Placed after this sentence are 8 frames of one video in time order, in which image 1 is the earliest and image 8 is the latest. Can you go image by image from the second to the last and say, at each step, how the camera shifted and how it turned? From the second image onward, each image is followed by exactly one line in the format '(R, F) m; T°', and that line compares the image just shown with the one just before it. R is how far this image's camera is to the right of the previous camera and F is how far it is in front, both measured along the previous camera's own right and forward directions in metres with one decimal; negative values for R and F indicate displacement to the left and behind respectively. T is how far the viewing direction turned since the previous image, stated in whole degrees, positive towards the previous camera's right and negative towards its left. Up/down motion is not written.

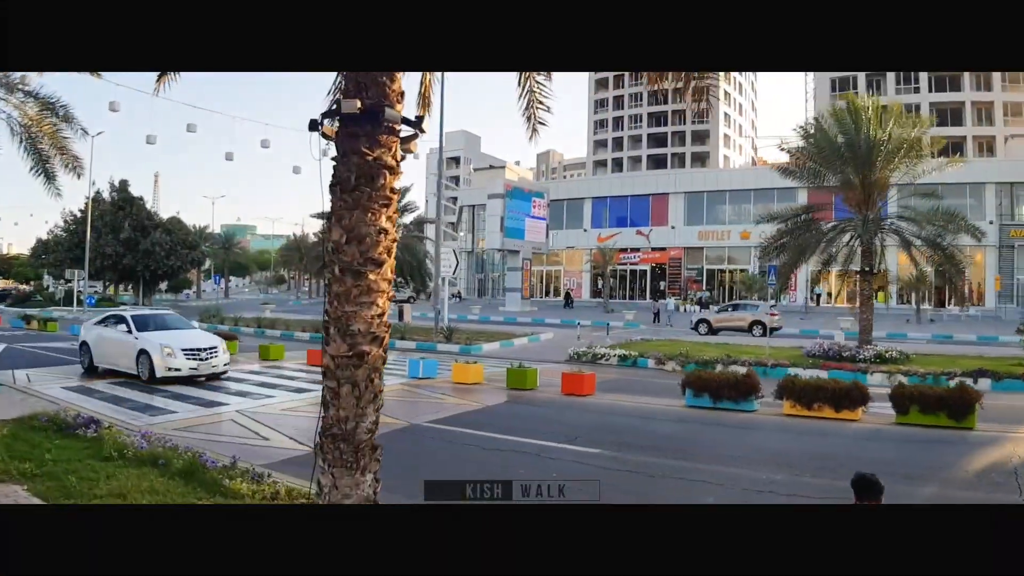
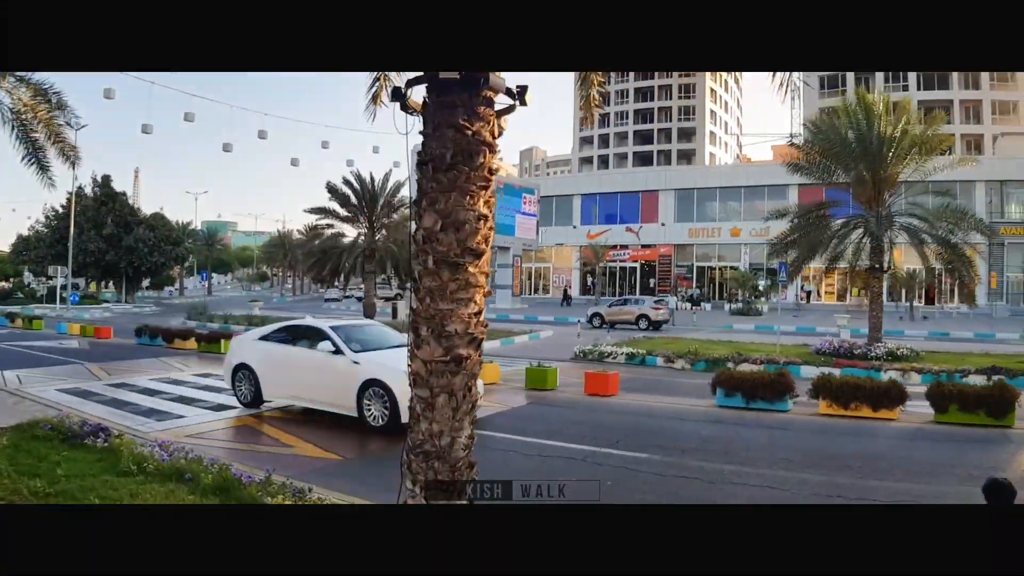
(-0.7, +0.5) m; +1°
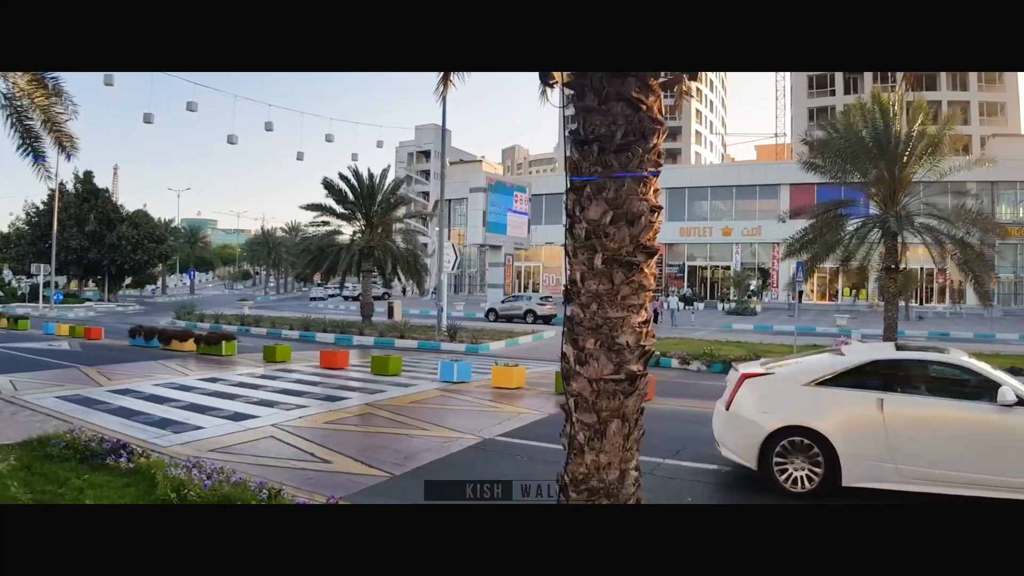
(-0.8, +0.6) m; +1°
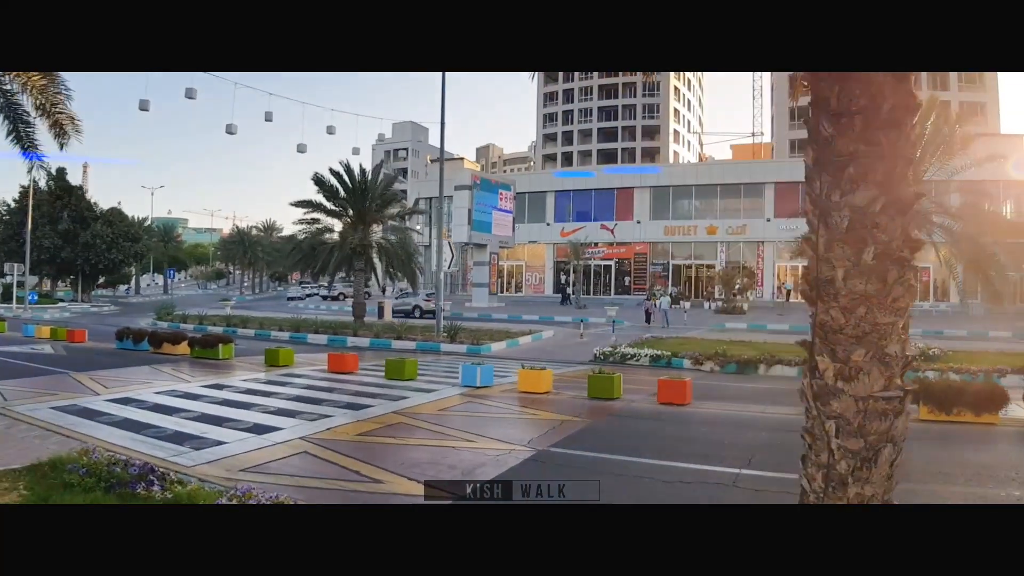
(-0.9, +0.7) m; +2°
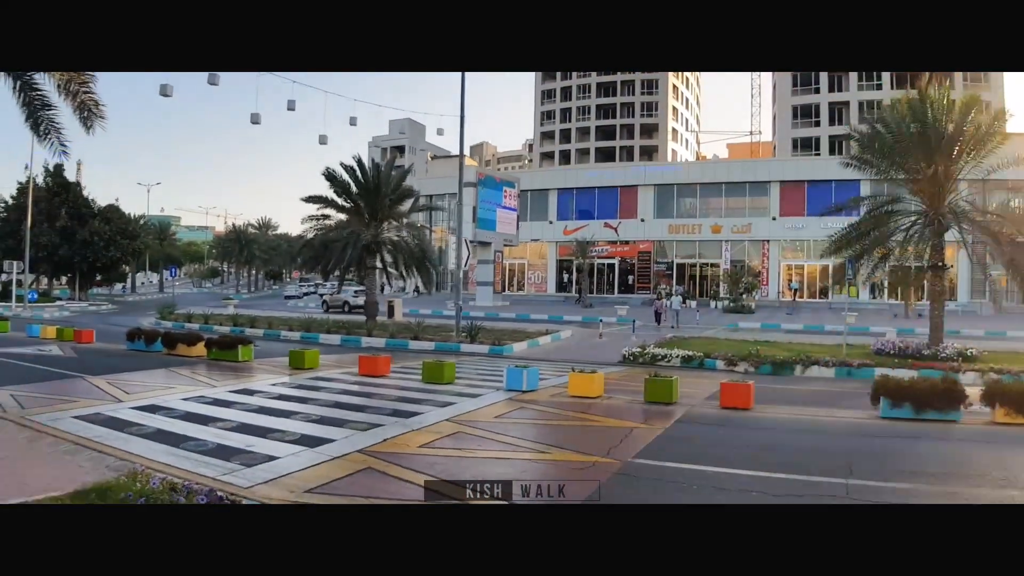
(-0.9, +0.7) m; 0°
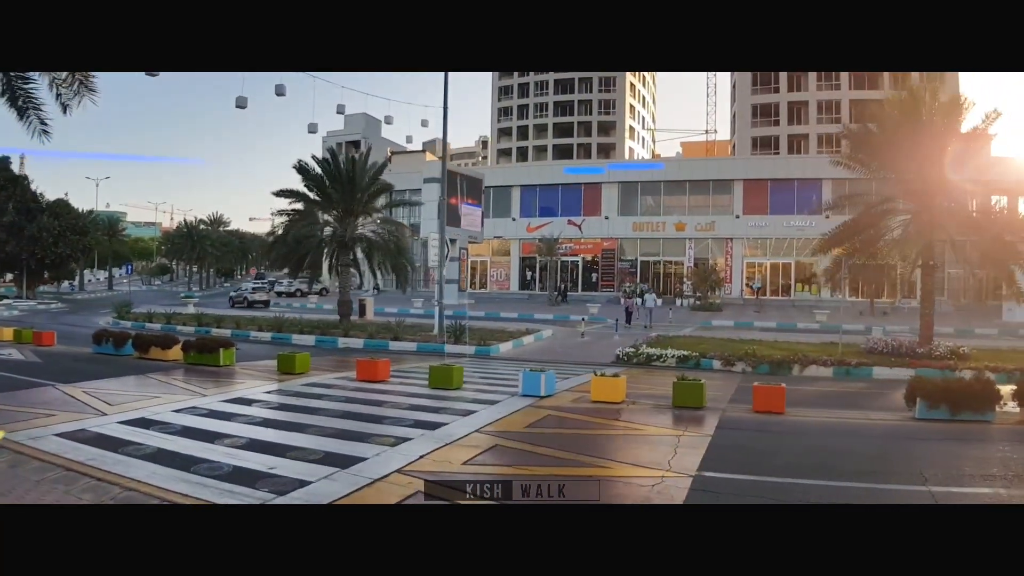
(-1.0, +0.7) m; +4°
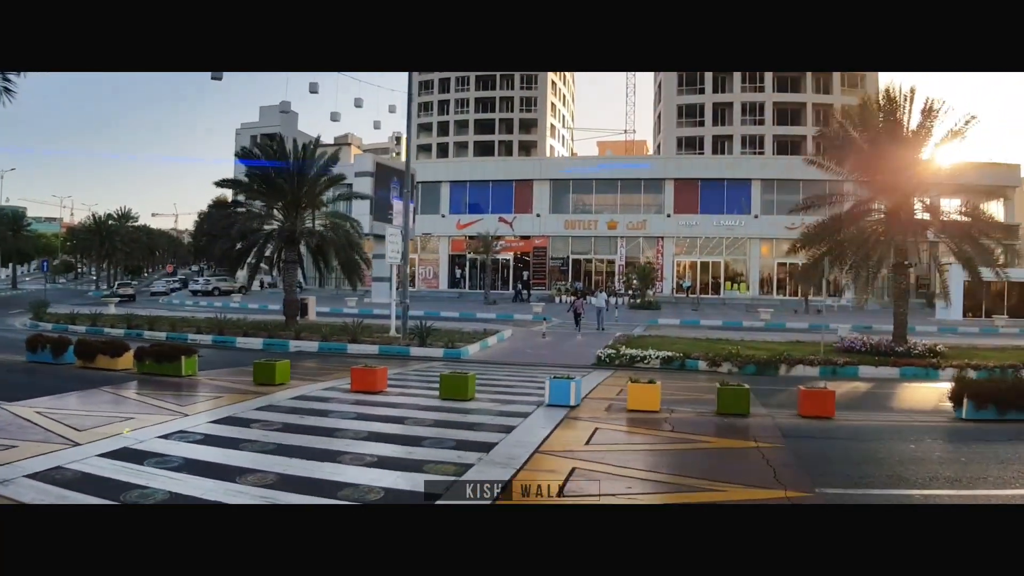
(-1.5, +1.1) m; +7°
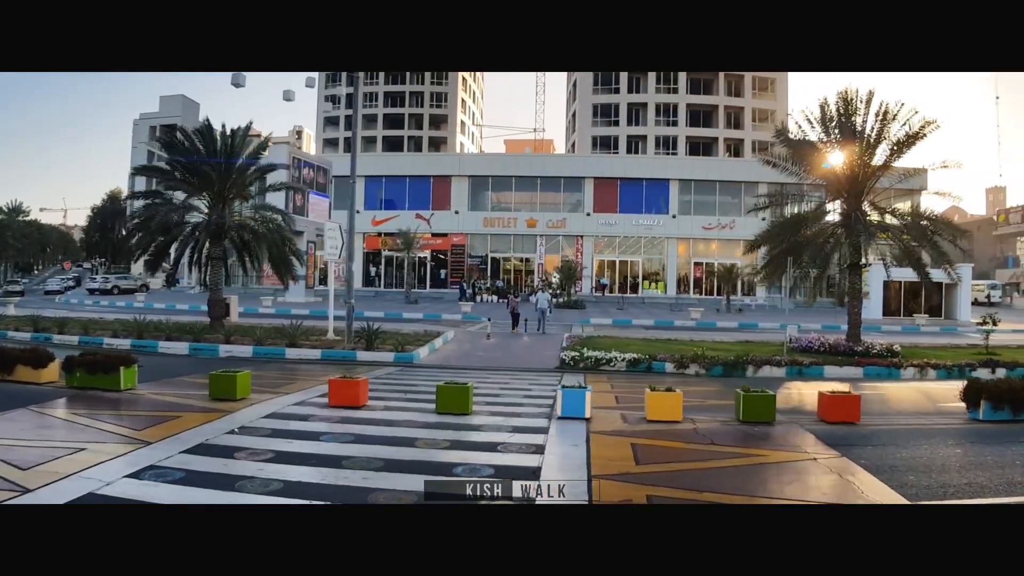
(-1.3, +1.0) m; +8°
